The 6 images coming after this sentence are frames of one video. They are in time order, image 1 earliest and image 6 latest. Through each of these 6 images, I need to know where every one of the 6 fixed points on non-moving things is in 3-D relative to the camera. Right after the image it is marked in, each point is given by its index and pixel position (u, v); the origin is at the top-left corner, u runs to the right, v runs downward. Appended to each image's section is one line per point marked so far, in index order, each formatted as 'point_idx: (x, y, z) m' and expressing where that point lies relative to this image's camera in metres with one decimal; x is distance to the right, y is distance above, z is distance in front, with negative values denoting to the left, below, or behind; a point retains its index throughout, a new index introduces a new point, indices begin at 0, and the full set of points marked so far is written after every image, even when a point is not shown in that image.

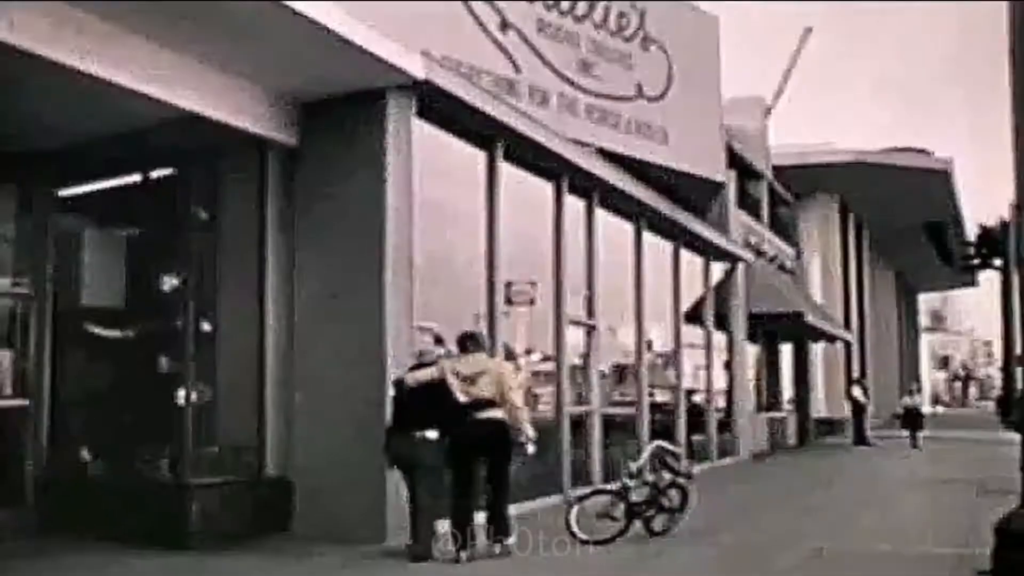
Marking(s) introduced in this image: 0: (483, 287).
0: (-0.3, 0.0, +12.8) m
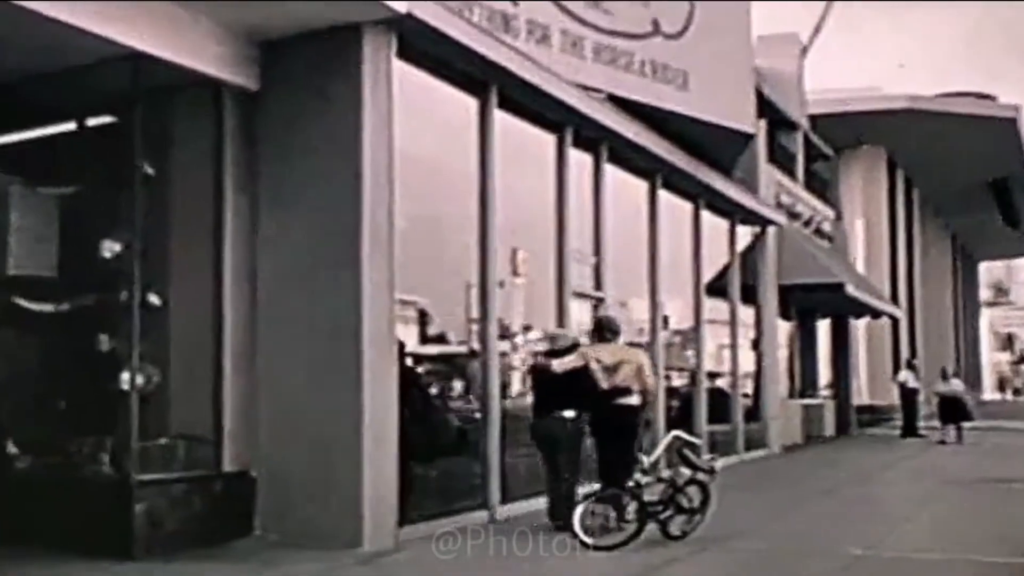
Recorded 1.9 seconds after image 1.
0: (-0.3, +0.3, +11.3) m
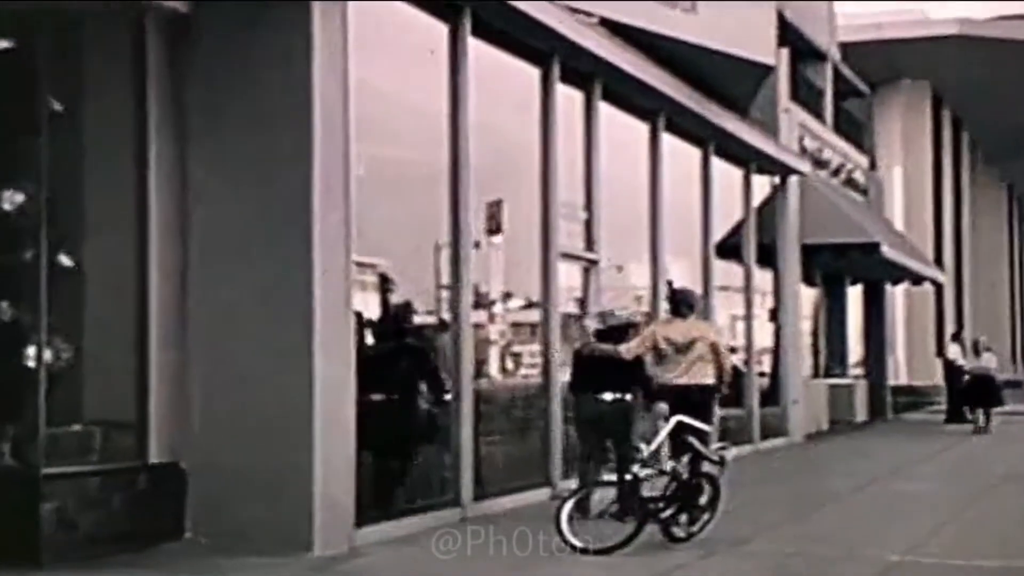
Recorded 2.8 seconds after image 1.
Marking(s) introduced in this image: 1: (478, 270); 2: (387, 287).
0: (-0.4, +0.5, +9.7) m
1: (-0.2, +0.1, +9.9) m
2: (-0.8, 0.0, +9.2) m
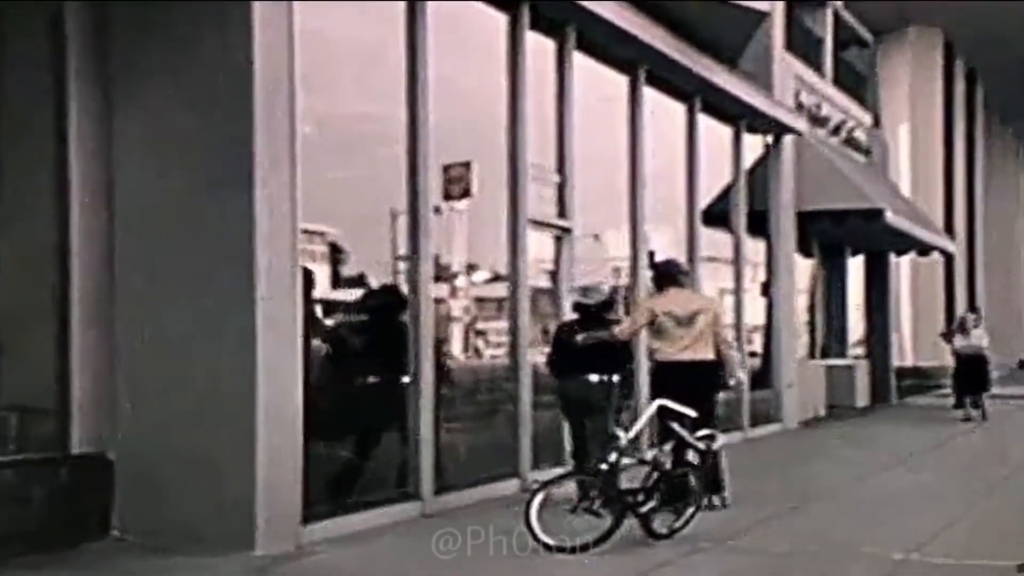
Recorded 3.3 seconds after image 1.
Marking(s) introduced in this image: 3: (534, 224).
0: (-0.6, +0.7, +8.8) m
1: (-0.5, +0.3, +9.1) m
2: (-1.0, +0.2, +8.3) m
3: (+0.2, +0.4, +10.1) m
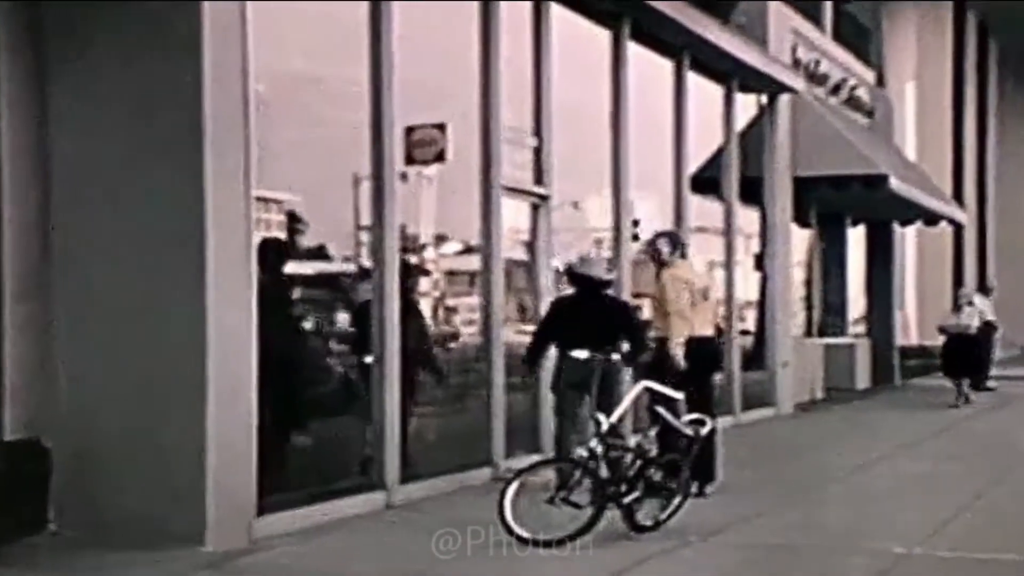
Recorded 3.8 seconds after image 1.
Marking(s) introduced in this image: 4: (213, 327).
0: (-0.8, +0.8, +8.2) m
1: (-0.6, +0.5, +8.4) m
2: (-1.1, +0.3, +7.6) m
3: (0.0, +0.6, +9.5) m
4: (-1.4, -0.2, +6.9) m
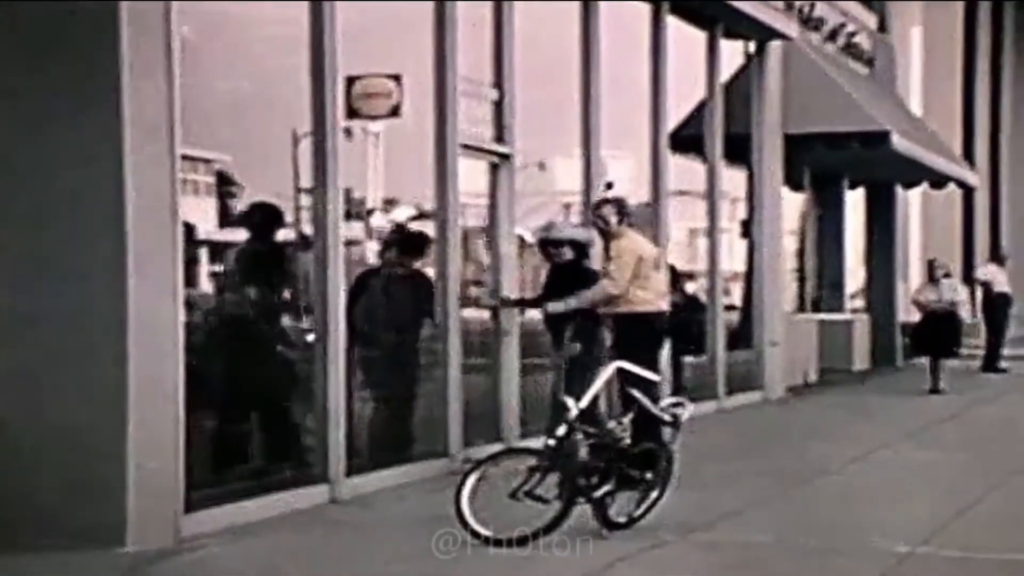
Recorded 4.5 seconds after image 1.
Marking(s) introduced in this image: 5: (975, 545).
0: (-1.0, +1.0, +7.4) m
1: (-0.8, +0.6, +7.6) m
2: (-1.3, +0.5, +6.8) m
3: (-0.2, +0.8, +8.7) m
4: (-1.6, -0.1, +6.1) m
5: (+2.0, -1.1, +6.3) m
